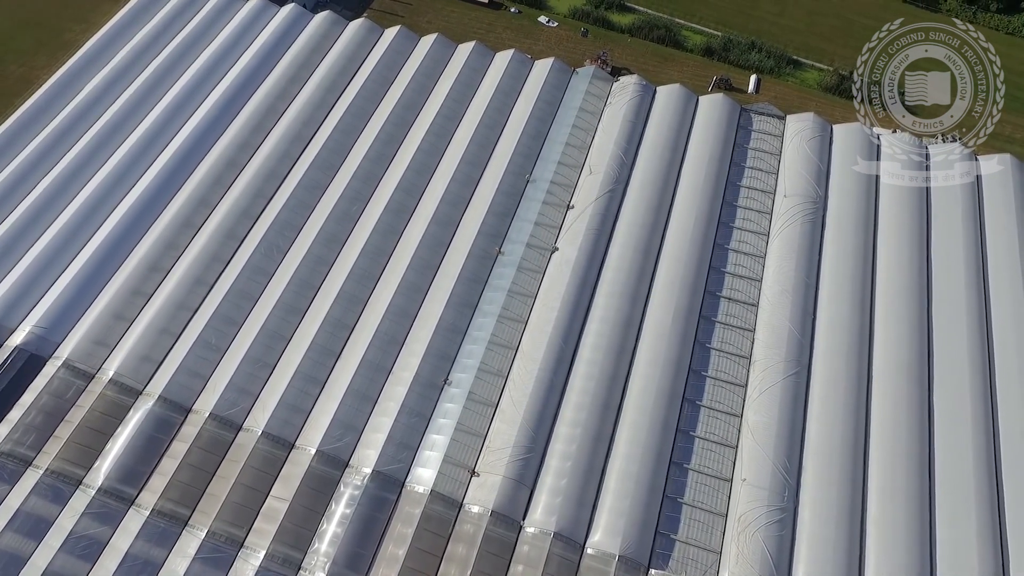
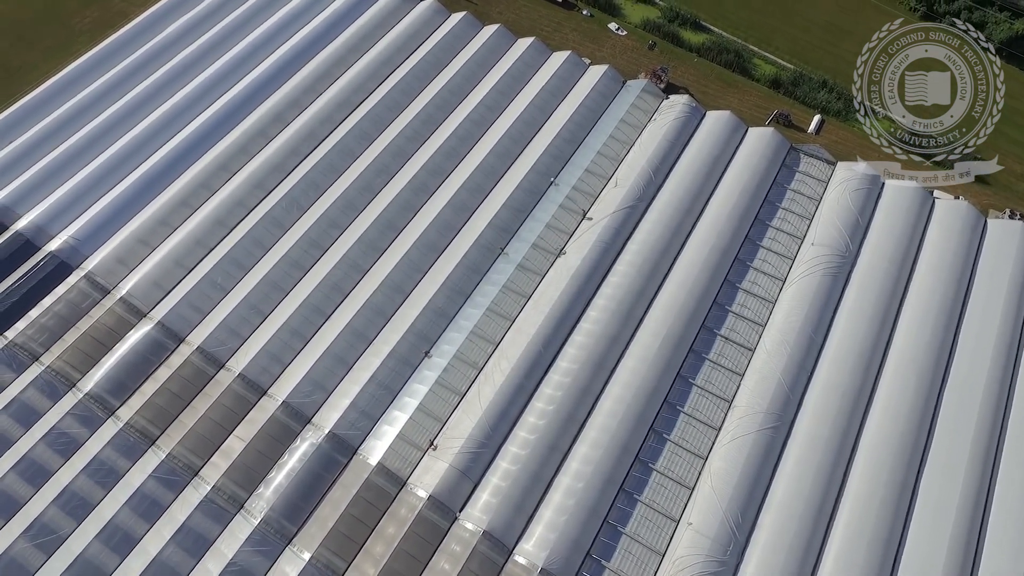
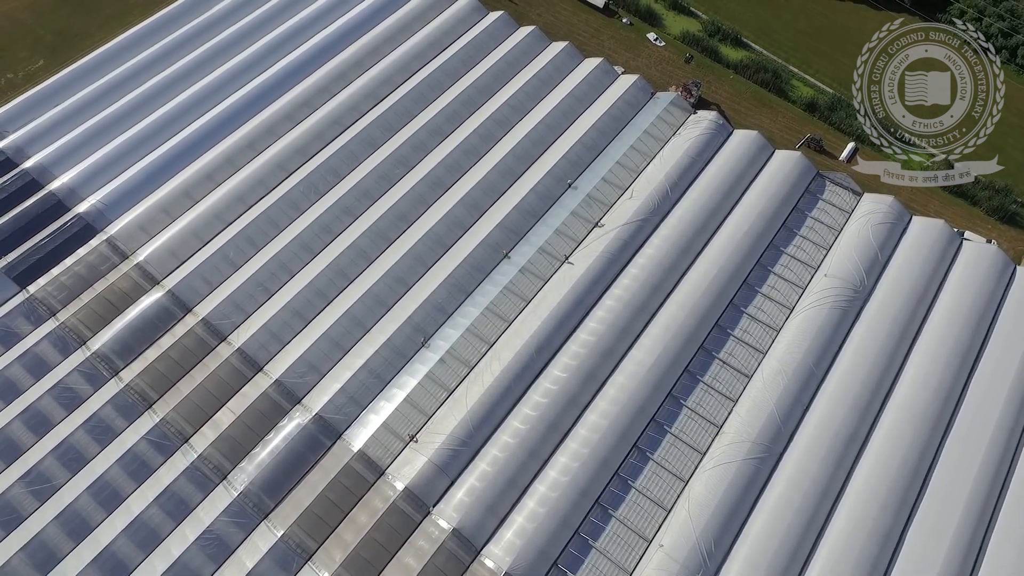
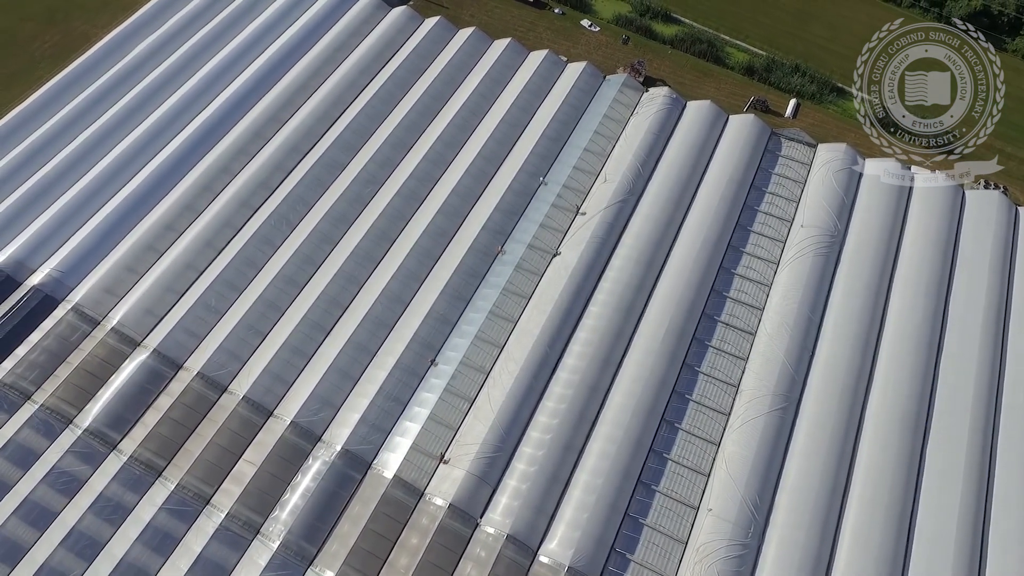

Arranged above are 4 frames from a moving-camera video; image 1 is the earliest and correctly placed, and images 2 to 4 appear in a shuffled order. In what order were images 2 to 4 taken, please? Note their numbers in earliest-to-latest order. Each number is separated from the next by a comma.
4, 2, 3
